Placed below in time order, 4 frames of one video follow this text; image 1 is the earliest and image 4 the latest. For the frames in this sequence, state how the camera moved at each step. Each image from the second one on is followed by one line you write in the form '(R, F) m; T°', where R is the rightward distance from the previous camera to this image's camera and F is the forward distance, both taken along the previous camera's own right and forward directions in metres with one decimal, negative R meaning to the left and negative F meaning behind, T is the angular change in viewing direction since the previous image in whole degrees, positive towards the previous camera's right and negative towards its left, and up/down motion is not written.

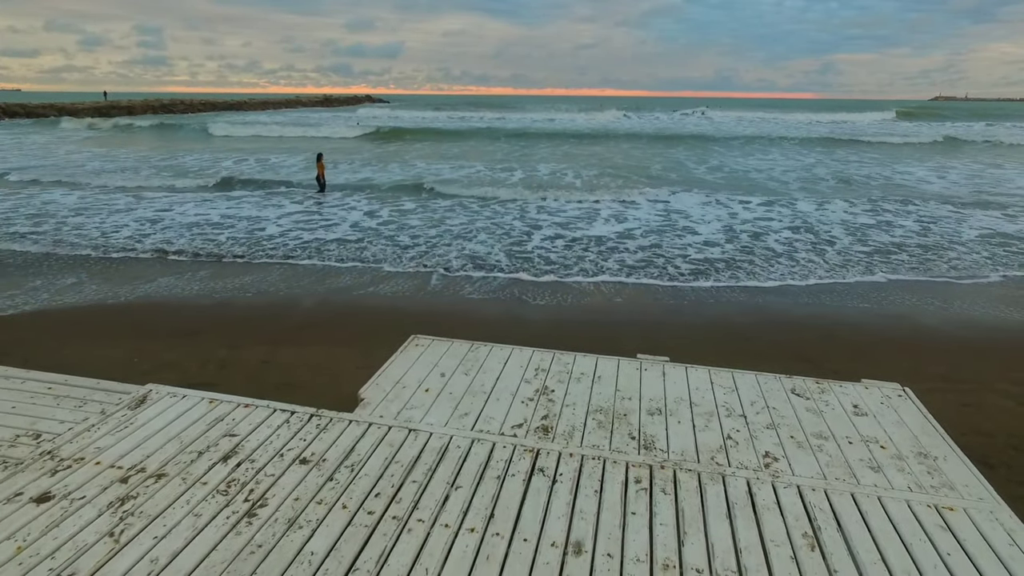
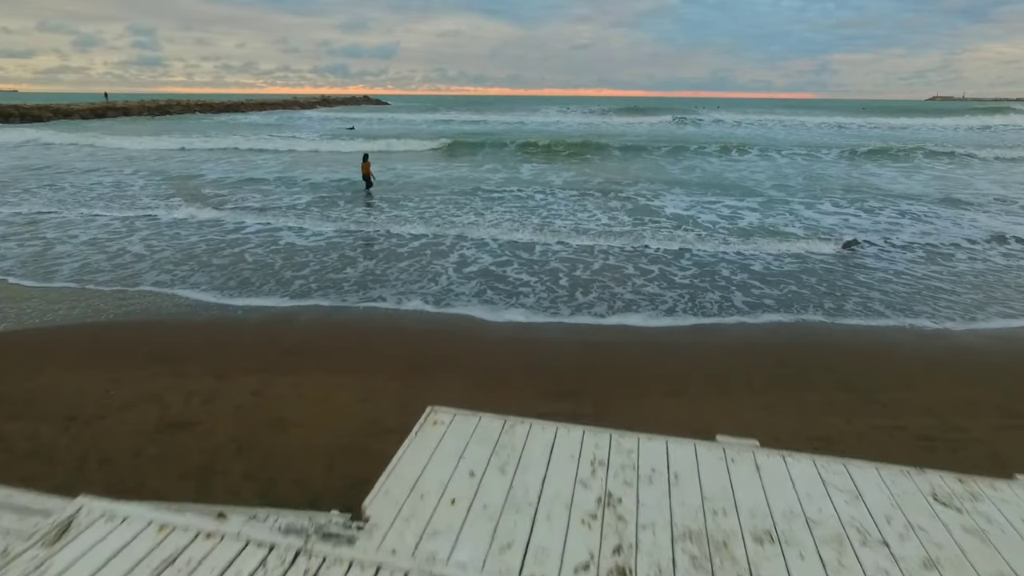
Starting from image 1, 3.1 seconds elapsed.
(-0.1, +0.3) m; 0°
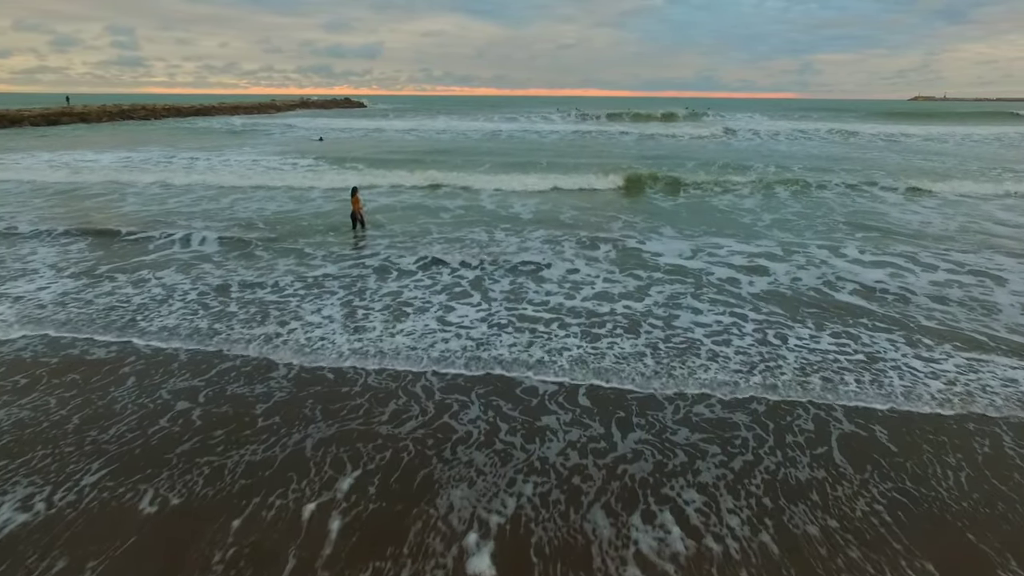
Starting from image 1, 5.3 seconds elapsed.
(+0.1, +2.7) m; +1°
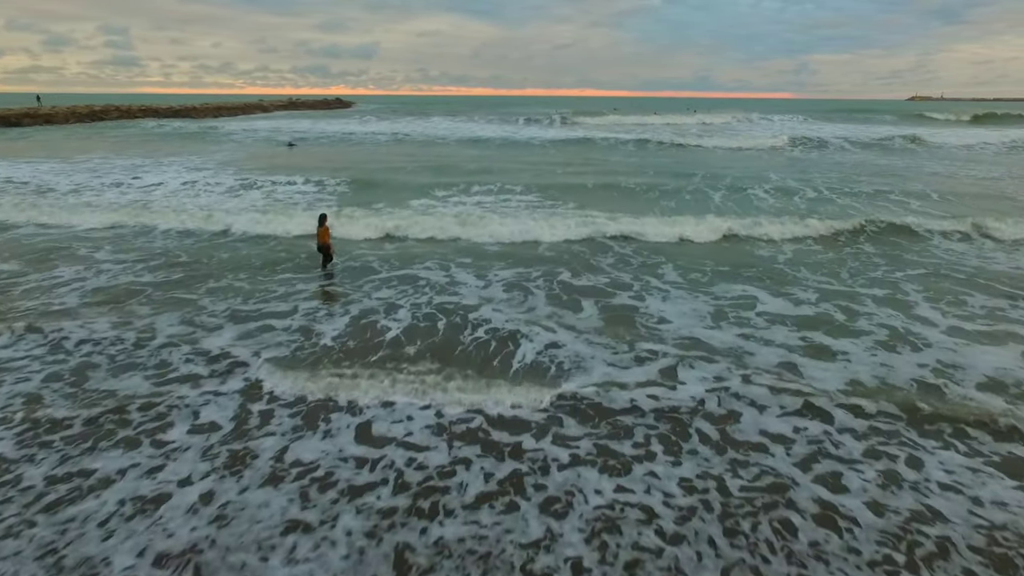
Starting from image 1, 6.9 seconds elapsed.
(+0.2, +2.8) m; 0°
